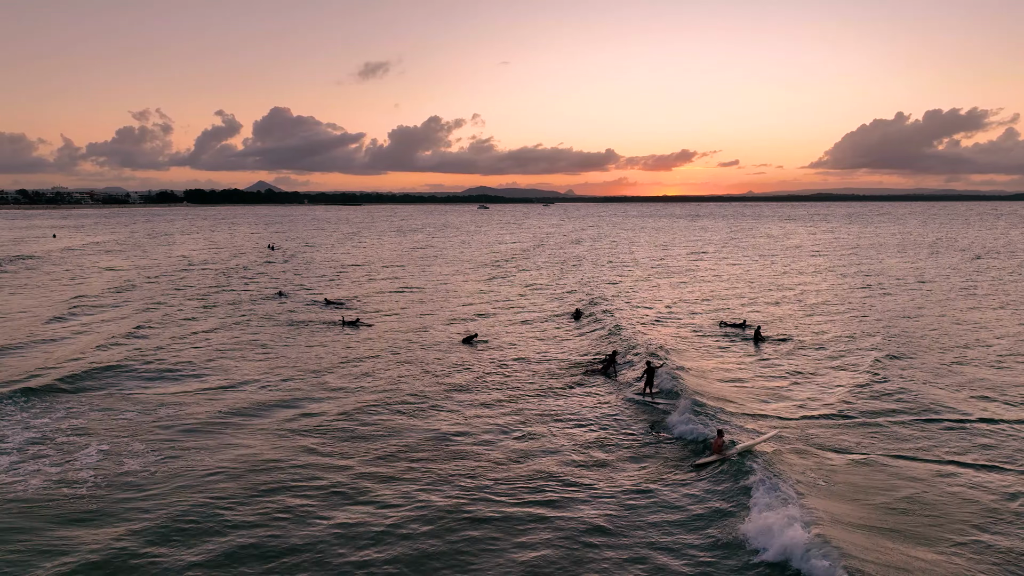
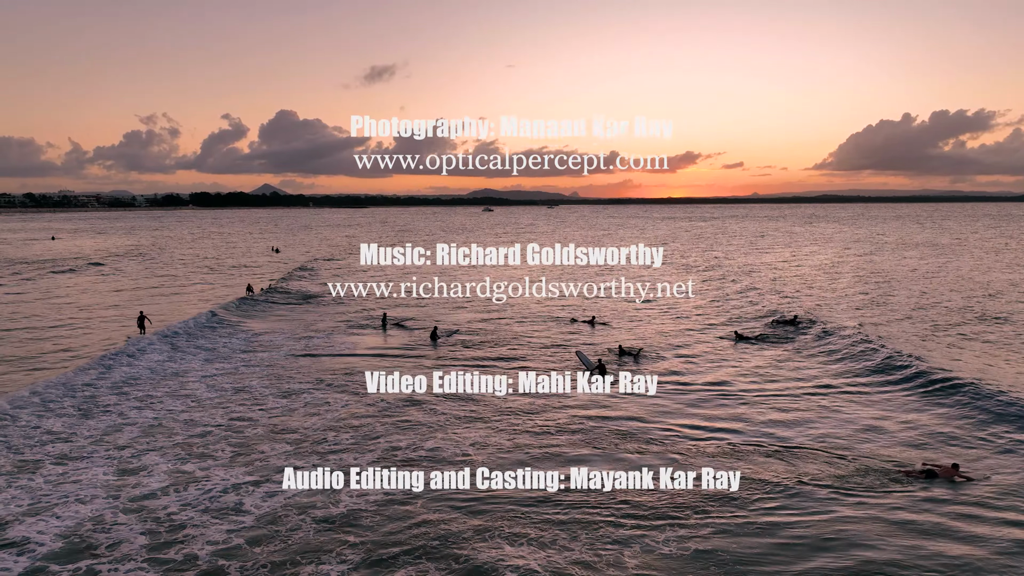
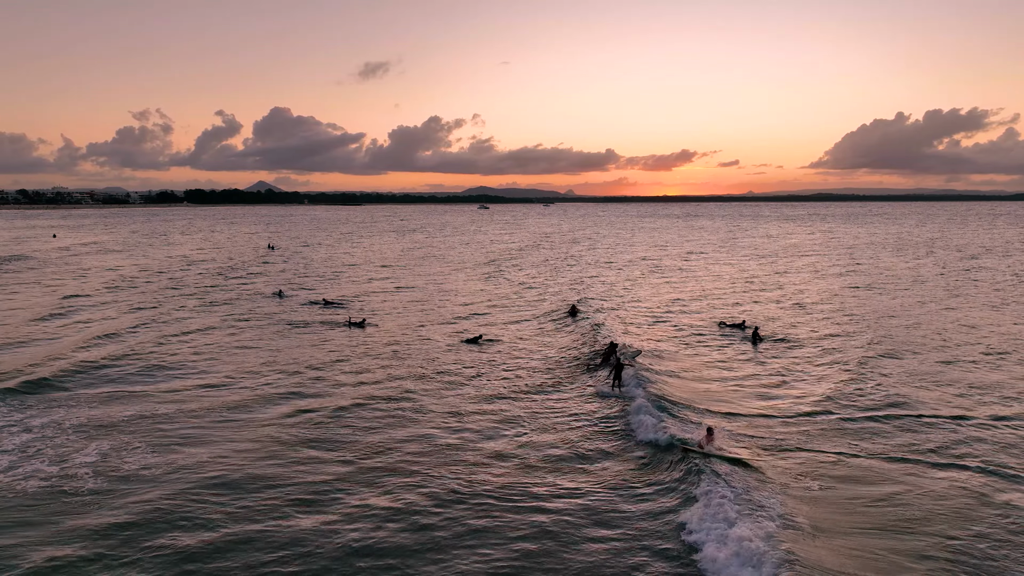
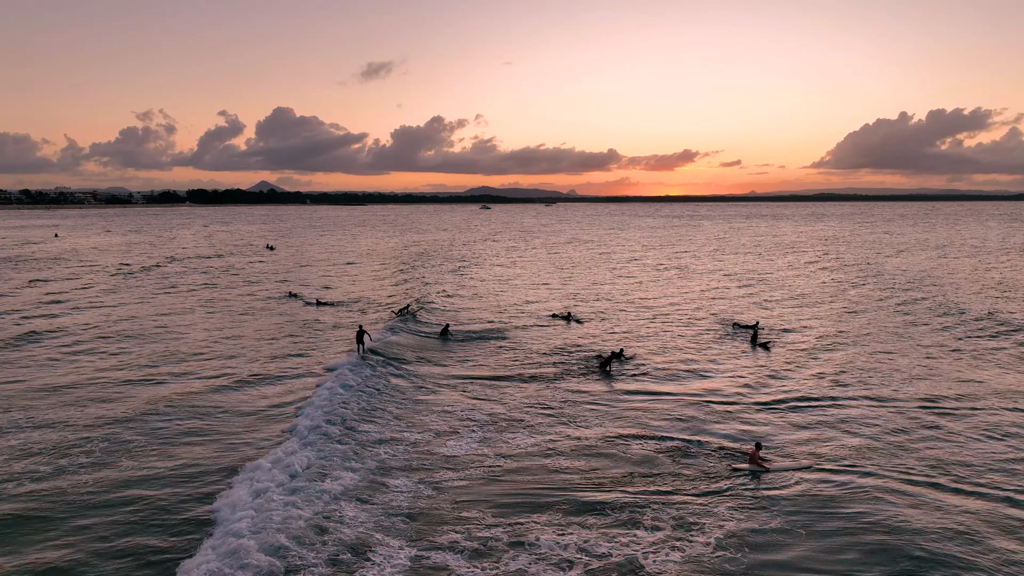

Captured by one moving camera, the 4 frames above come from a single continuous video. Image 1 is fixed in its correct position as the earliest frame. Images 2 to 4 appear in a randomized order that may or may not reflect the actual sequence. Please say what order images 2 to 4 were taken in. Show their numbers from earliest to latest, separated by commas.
3, 4, 2
